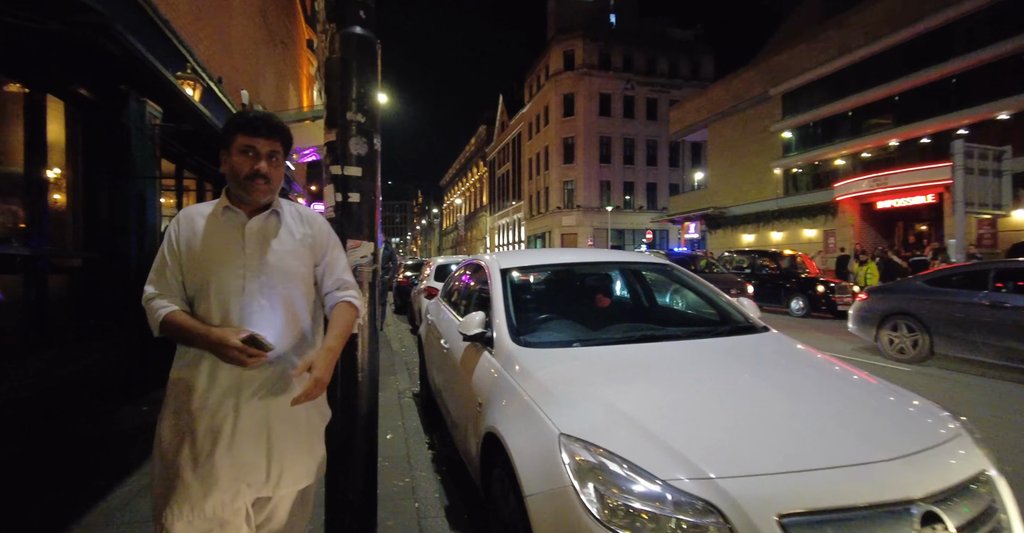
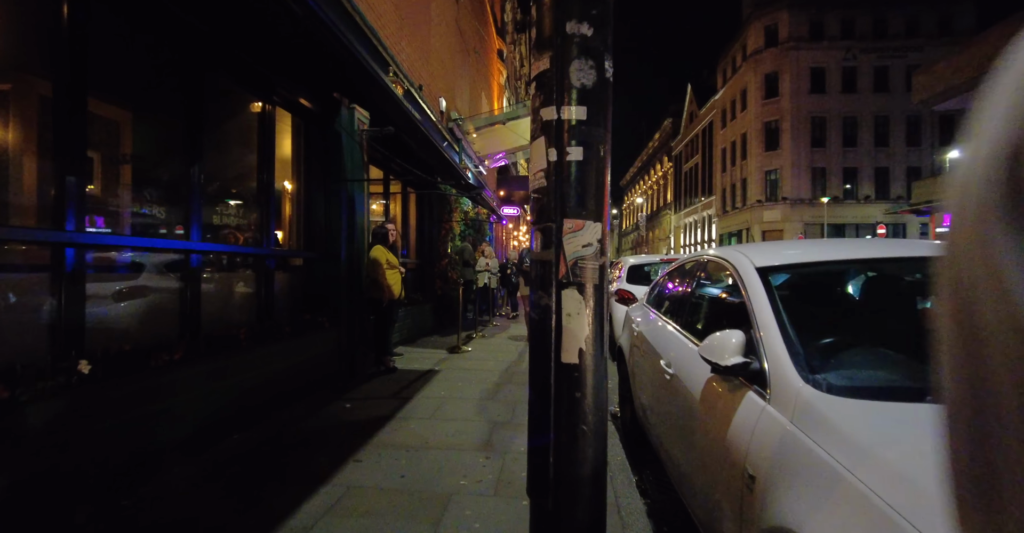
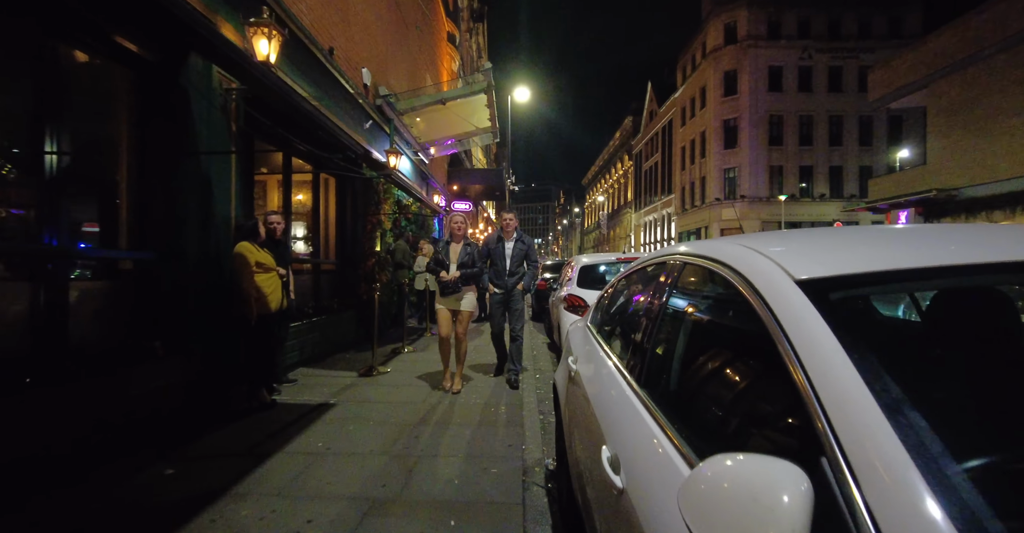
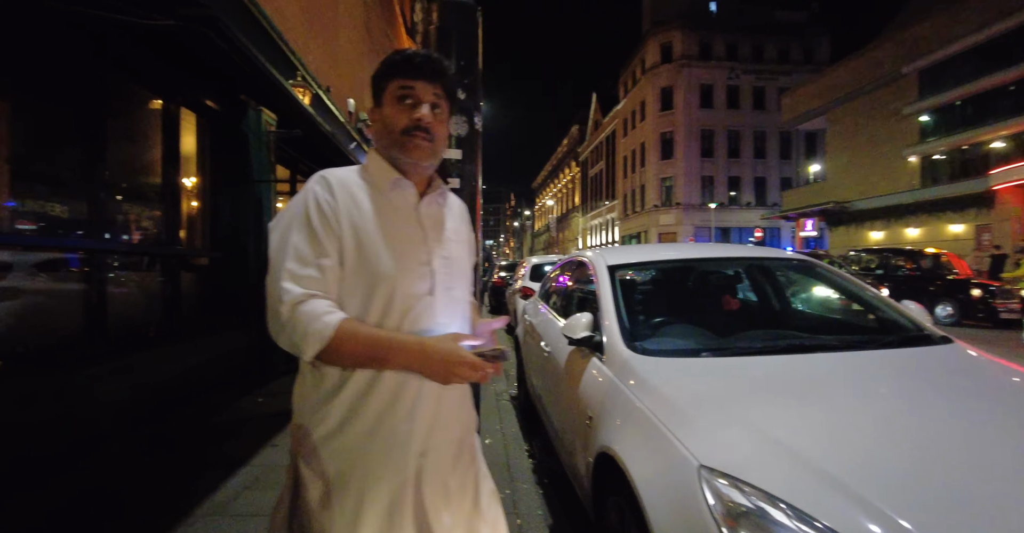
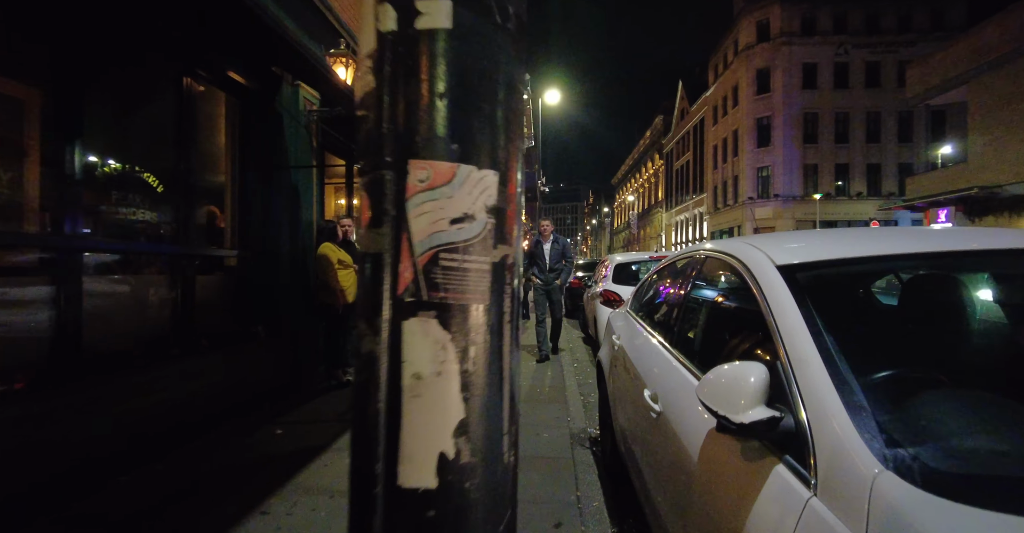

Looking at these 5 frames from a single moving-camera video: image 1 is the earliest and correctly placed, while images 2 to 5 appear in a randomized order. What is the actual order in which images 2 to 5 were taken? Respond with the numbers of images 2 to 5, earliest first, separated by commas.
4, 2, 5, 3
